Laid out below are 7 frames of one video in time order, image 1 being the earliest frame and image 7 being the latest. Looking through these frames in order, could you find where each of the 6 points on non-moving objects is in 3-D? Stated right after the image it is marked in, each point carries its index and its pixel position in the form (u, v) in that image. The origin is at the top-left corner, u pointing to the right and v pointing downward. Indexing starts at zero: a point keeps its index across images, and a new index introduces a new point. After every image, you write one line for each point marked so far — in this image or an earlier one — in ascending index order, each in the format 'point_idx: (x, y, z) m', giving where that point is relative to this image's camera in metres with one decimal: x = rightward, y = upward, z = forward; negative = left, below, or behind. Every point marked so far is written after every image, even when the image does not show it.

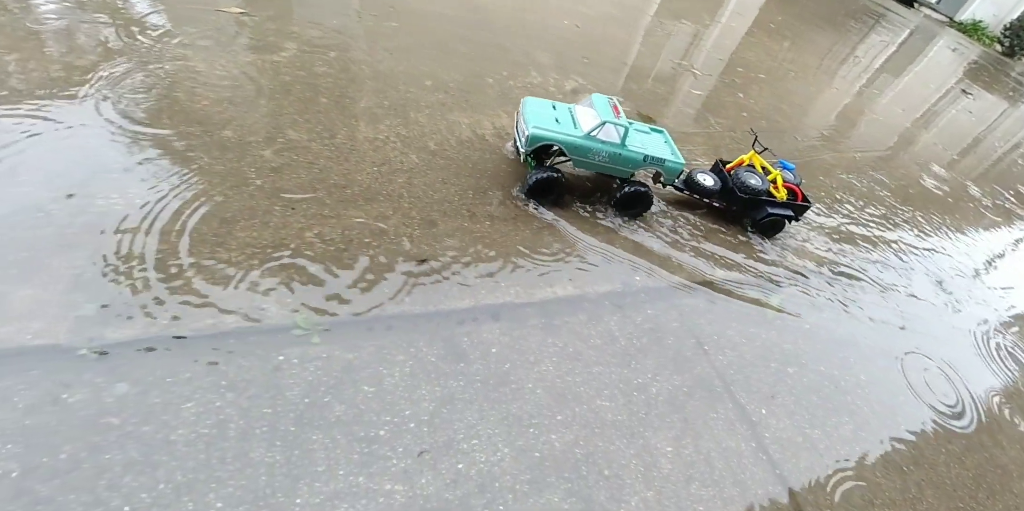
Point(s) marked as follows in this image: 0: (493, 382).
0: (-0.1, -0.8, +3.1) m
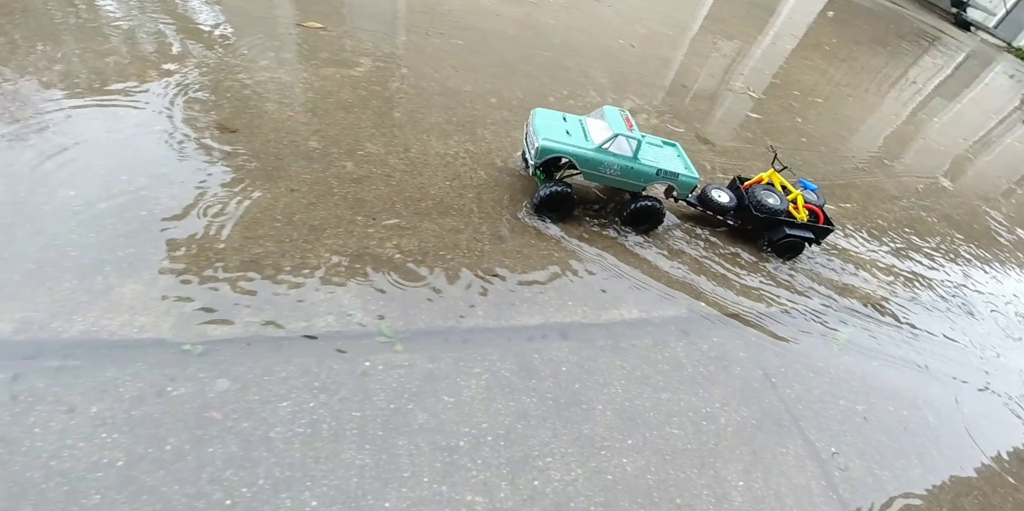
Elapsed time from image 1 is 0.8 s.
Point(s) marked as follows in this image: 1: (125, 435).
0: (+0.3, -0.9, +3.1) m
1: (-1.9, -0.9, +2.3) m
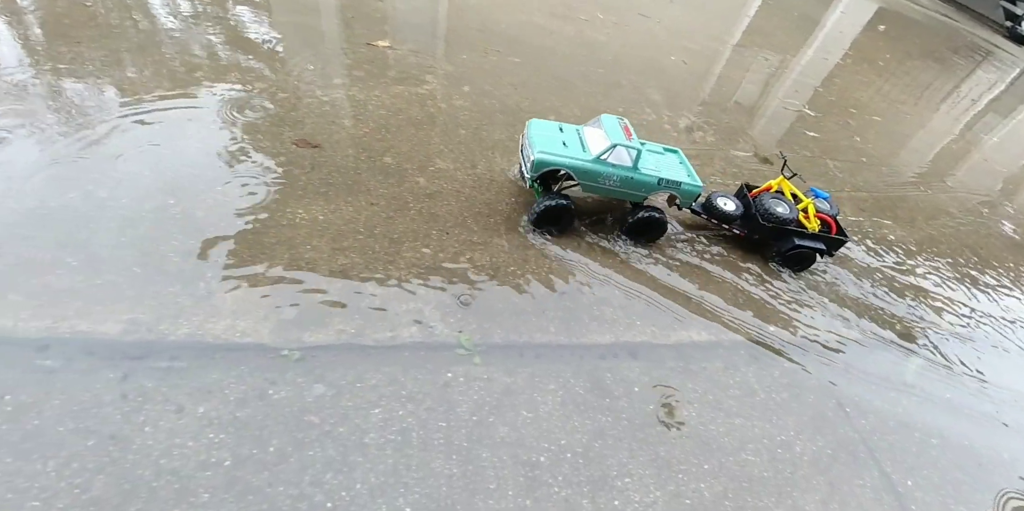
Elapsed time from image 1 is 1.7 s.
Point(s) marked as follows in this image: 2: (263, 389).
0: (+0.8, -1.1, +3.1) m
1: (-1.4, -0.9, +2.5) m
2: (-1.4, -0.7, +2.7) m
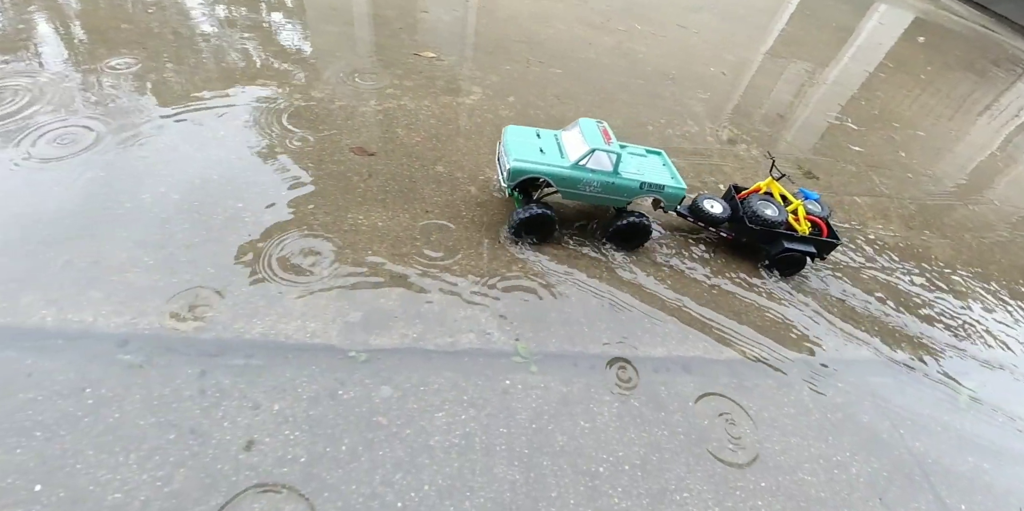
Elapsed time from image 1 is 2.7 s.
0: (+1.2, -1.2, +3.1) m
1: (-1.1, -0.9, +2.6) m
2: (-1.0, -0.8, +2.8) m
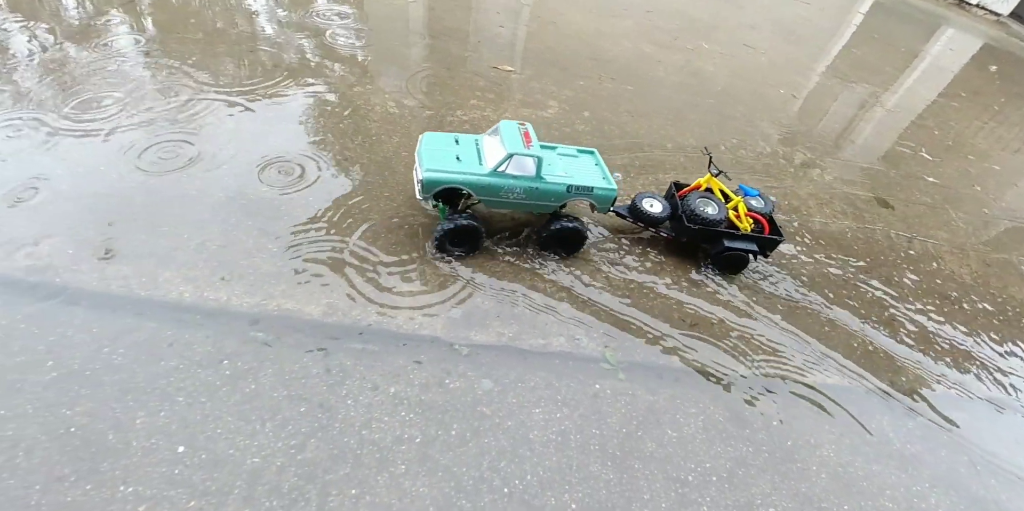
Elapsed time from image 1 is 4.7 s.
0: (+1.8, -1.3, +3.2) m
1: (-0.5, -0.9, +2.8) m
2: (-0.4, -0.8, +3.0) m
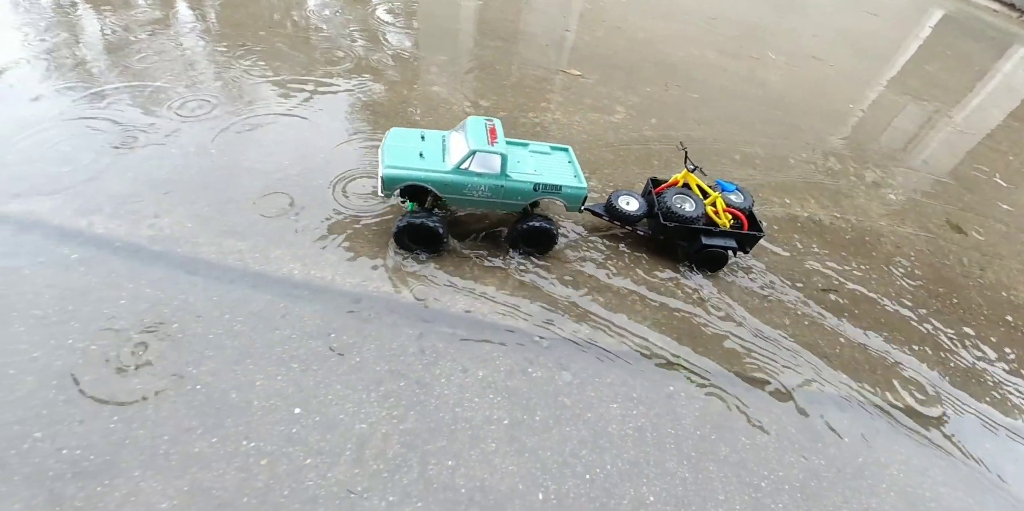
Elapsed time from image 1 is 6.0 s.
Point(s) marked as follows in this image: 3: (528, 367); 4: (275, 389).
0: (+2.2, -1.4, +3.2) m
1: (-0.1, -0.9, +3.0) m
2: (+0.1, -0.7, +3.2) m
3: (+0.1, -0.7, +3.2) m
4: (-1.4, -0.8, +2.8) m
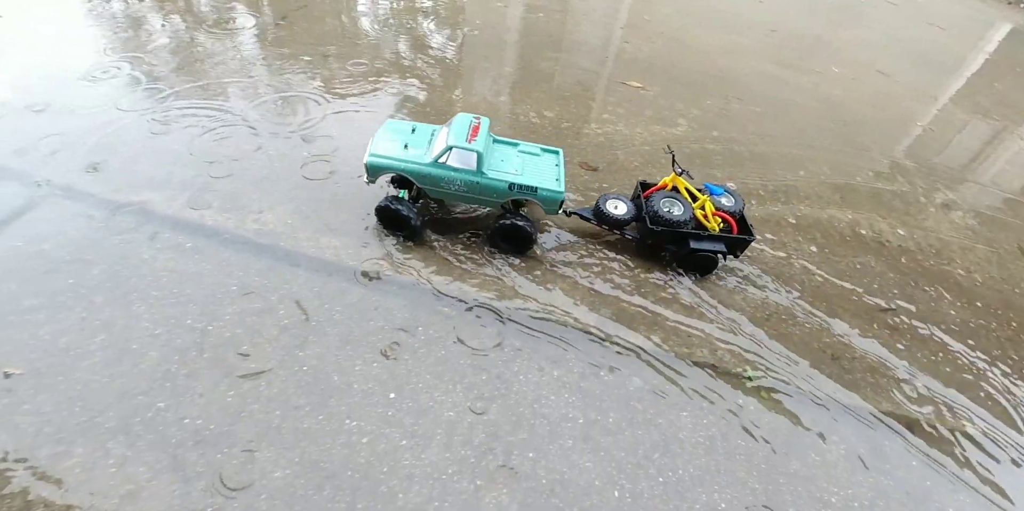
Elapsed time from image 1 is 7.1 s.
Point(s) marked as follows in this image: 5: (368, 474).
0: (+2.7, -1.6, +3.2) m
1: (+0.4, -0.9, +3.1) m
2: (+0.6, -0.8, +3.3) m
3: (+0.6, -0.8, +3.3) m
4: (-0.9, -0.8, +3.1) m
5: (-0.8, -1.2, +2.6) m
